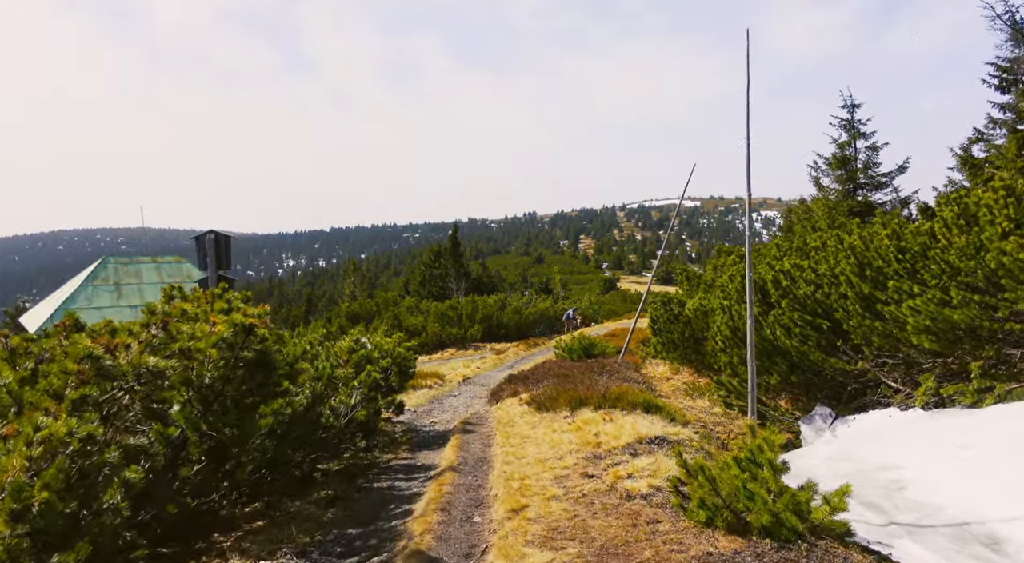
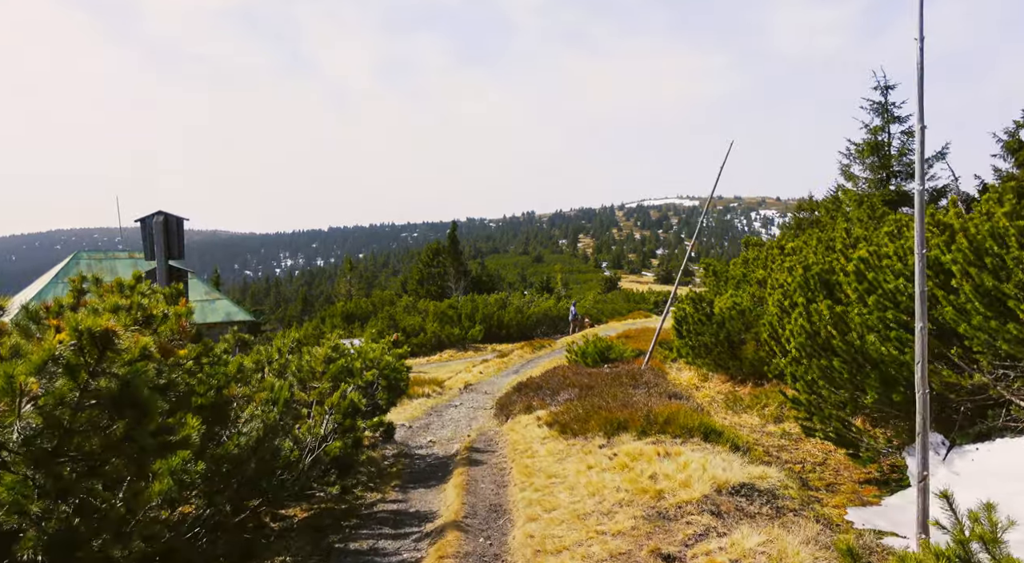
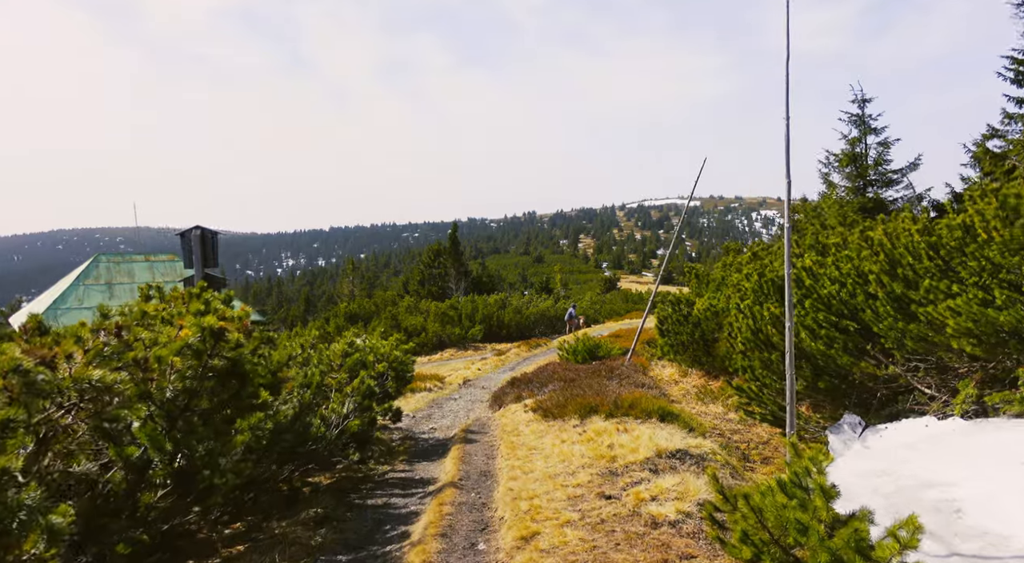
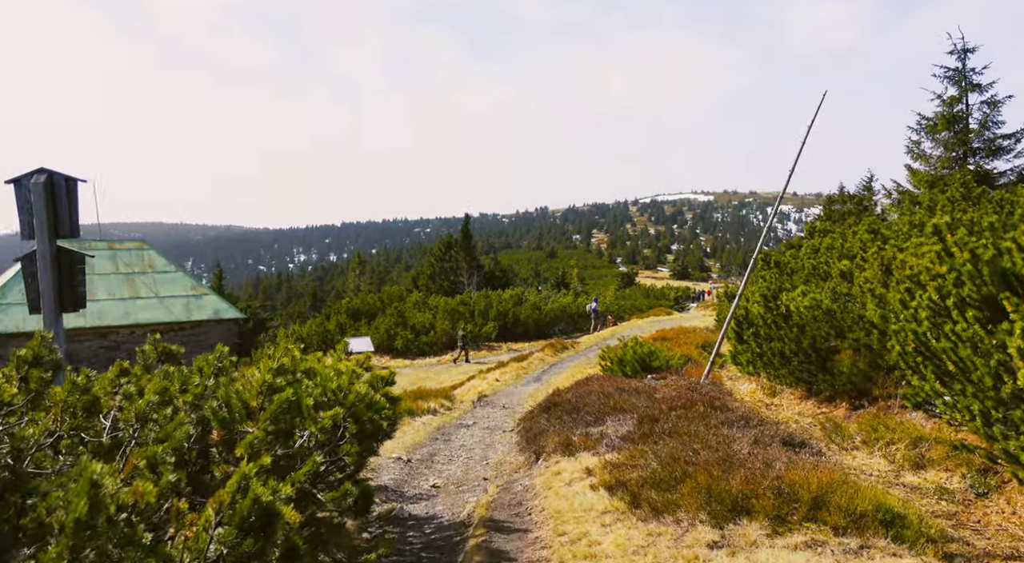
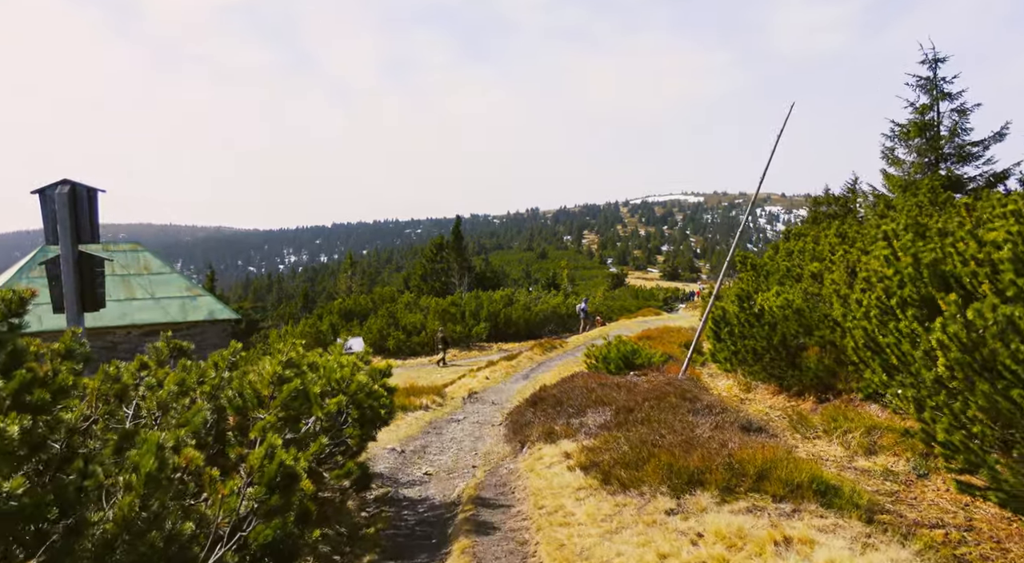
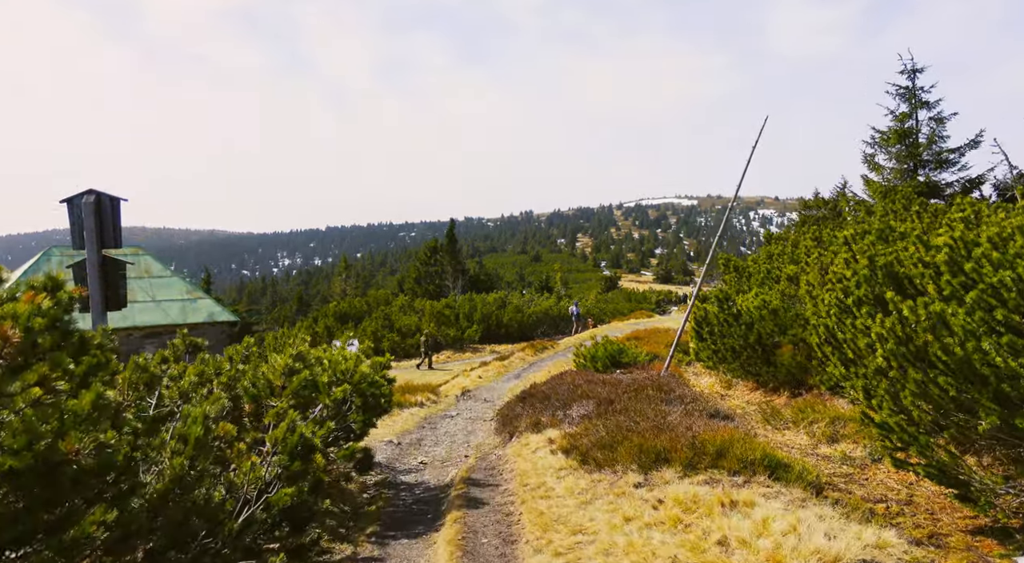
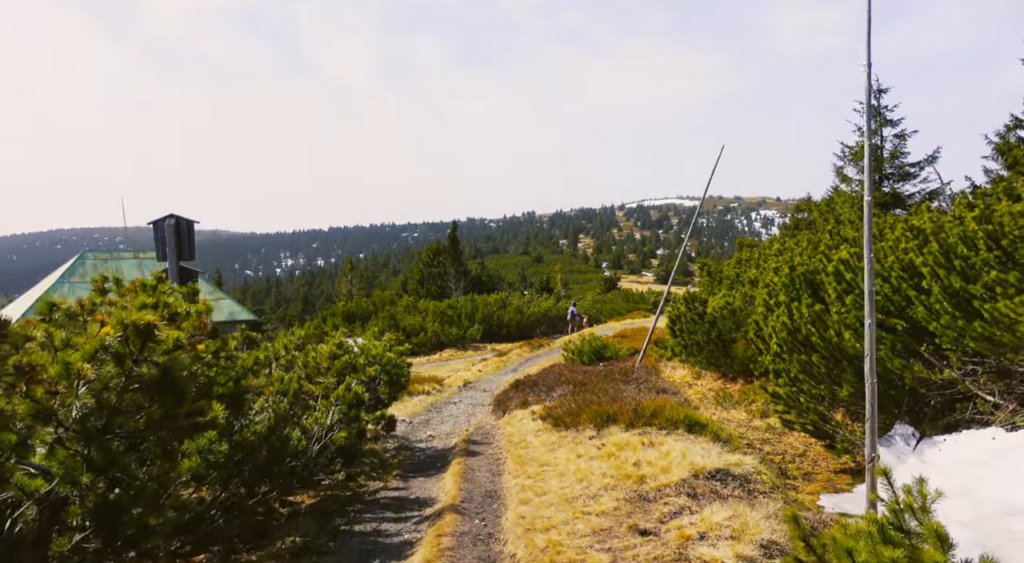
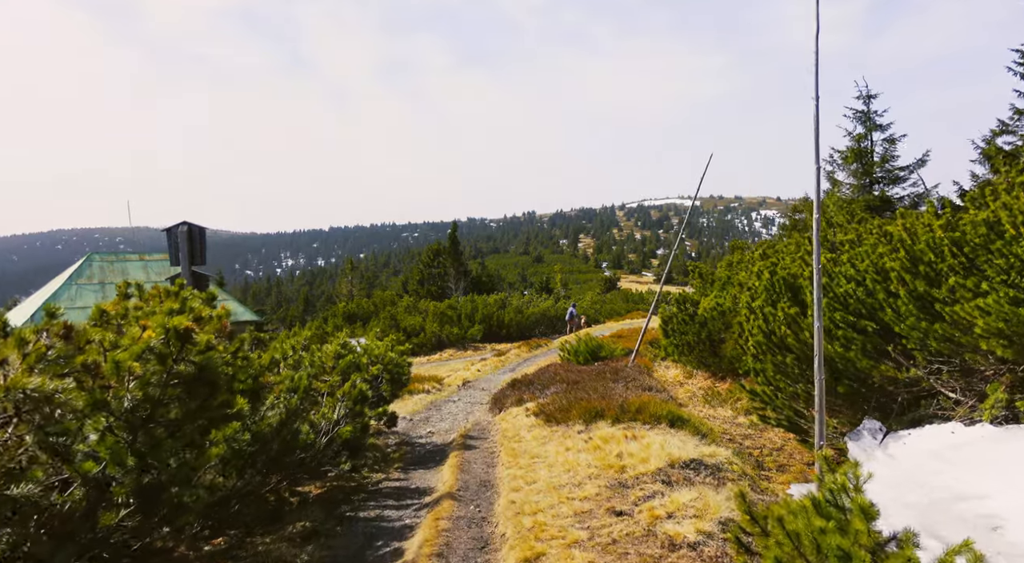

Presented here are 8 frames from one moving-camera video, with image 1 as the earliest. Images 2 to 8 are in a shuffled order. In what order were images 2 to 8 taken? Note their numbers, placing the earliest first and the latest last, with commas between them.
3, 8, 7, 2, 6, 5, 4
